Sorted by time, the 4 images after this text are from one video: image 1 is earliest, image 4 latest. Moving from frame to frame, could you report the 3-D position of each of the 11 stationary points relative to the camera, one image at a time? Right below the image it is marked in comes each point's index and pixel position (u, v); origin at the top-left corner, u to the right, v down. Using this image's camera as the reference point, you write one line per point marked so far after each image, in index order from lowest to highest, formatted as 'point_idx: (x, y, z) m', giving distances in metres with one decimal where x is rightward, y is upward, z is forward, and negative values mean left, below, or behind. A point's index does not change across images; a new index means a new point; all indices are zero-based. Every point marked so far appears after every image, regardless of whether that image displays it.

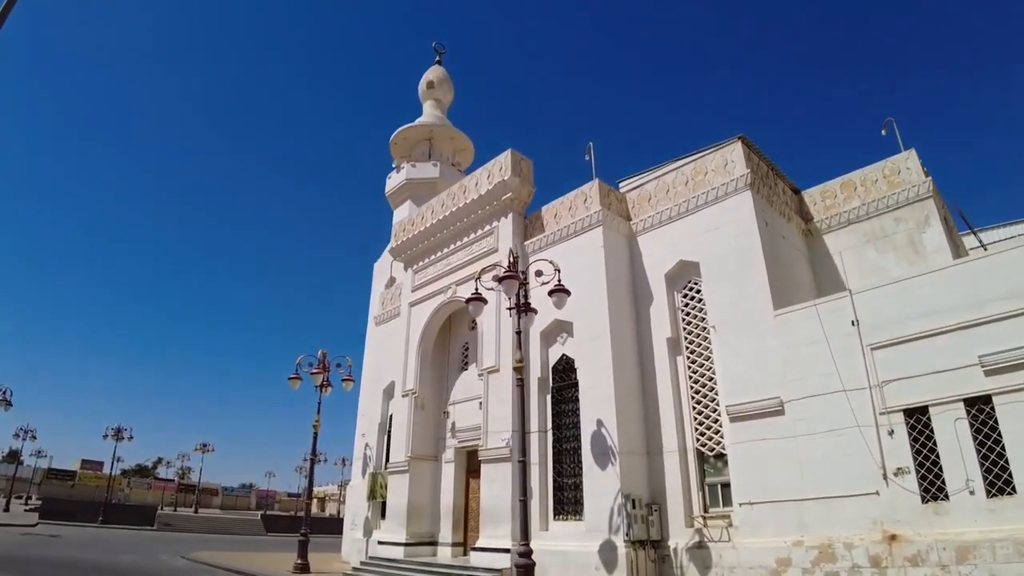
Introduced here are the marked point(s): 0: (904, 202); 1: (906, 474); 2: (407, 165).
0: (+6.7, +1.5, +10.2) m
1: (+4.9, -2.3, +7.4) m
2: (-3.3, +3.9, +18.8) m
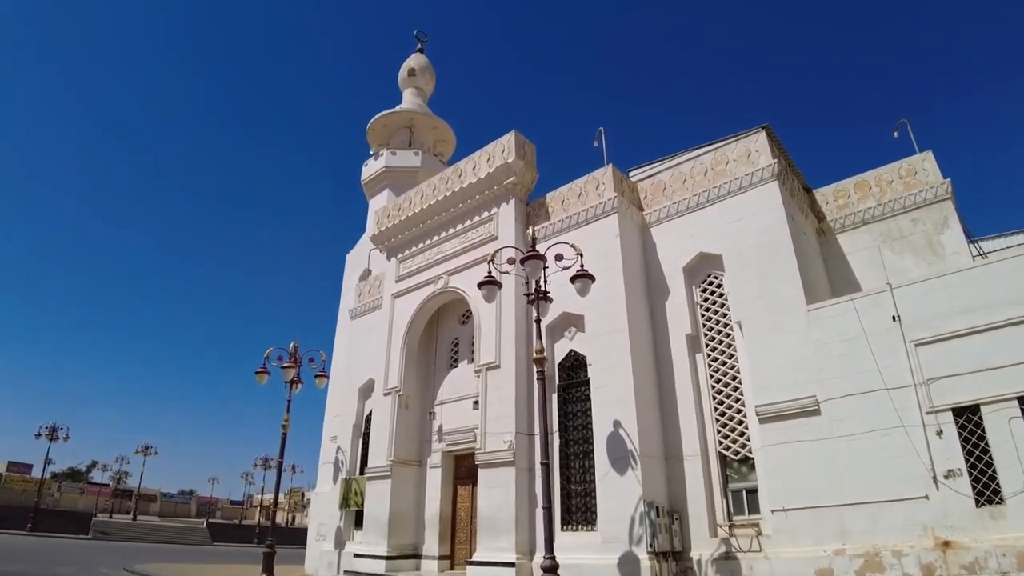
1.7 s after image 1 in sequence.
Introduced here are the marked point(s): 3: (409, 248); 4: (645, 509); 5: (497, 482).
0: (+6.9, +1.4, +10.0) m
1: (+5.2, -2.2, +6.9) m
2: (-3.7, +4.1, +17.8) m
3: (-2.3, +0.9, +13.2) m
4: (+1.8, -3.0, +8.0) m
5: (-0.2, -3.1, +9.4) m
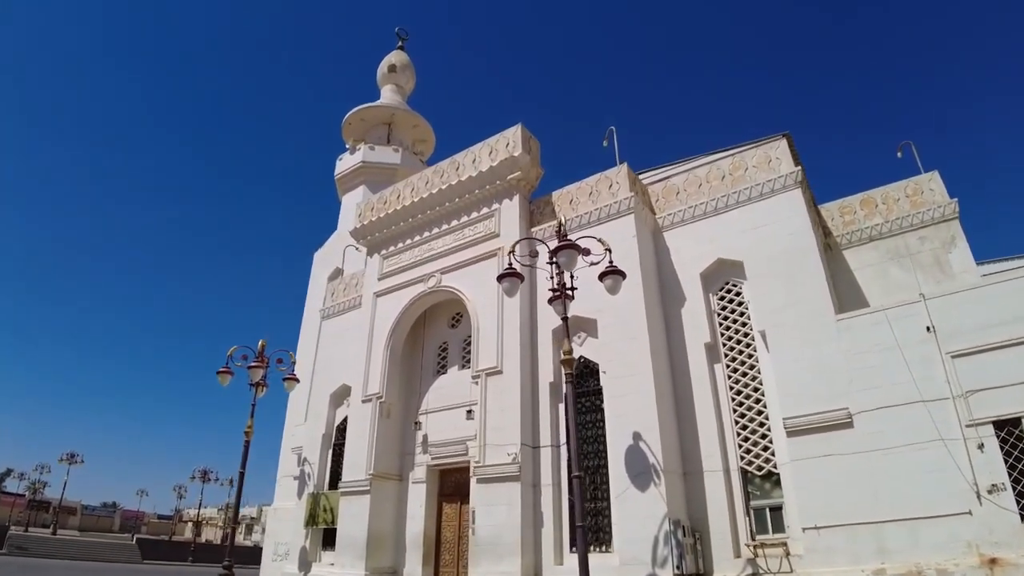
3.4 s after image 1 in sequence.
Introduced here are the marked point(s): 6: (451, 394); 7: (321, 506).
0: (+7.0, +1.1, +10.0) m
1: (+5.4, -2.3, +6.6) m
2: (-4.2, +4.0, +16.8) m
3: (-2.4, +0.9, +12.3) m
4: (+1.9, -3.0, +7.3) m
5: (-0.2, -3.0, +8.5) m
6: (-1.1, -1.9, +10.5) m
7: (-3.5, -4.0, +11.0) m
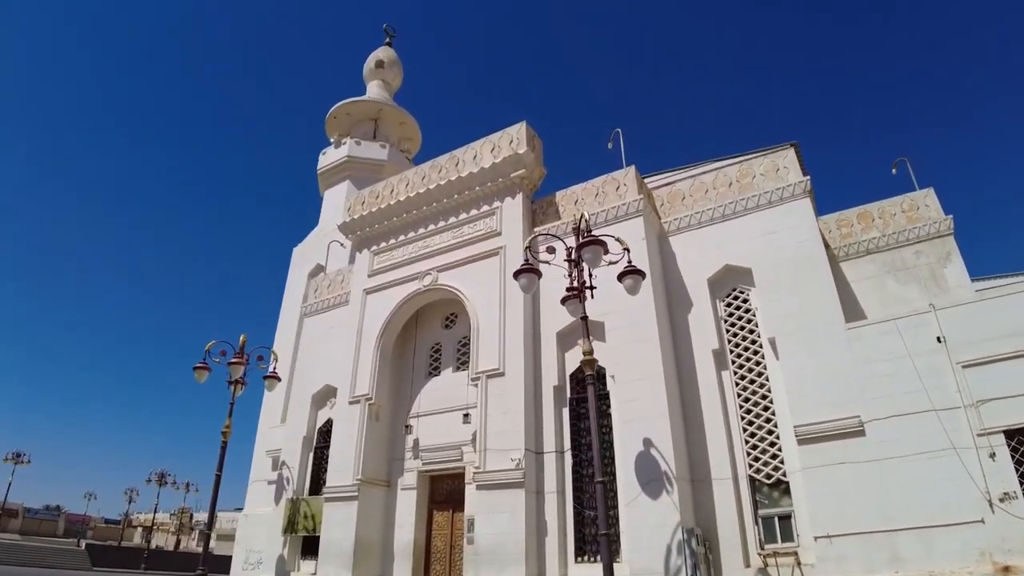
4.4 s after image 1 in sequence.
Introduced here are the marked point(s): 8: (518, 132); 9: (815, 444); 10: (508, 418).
0: (+7.0, +0.9, +10.2) m
1: (+5.6, -2.4, +6.6) m
2: (-4.4, +4.0, +16.3) m
3: (-2.5, +0.9, +11.8) m
4: (+2.0, -3.0, +7.1) m
5: (-0.2, -3.0, +8.1) m
6: (-1.1, -1.8, +10.1) m
7: (-3.7, -3.9, +10.4) m
8: (+0.1, +2.7, +10.5) m
9: (+3.9, -2.0, +7.7) m
10: (-0.1, -1.9, +8.7) m
